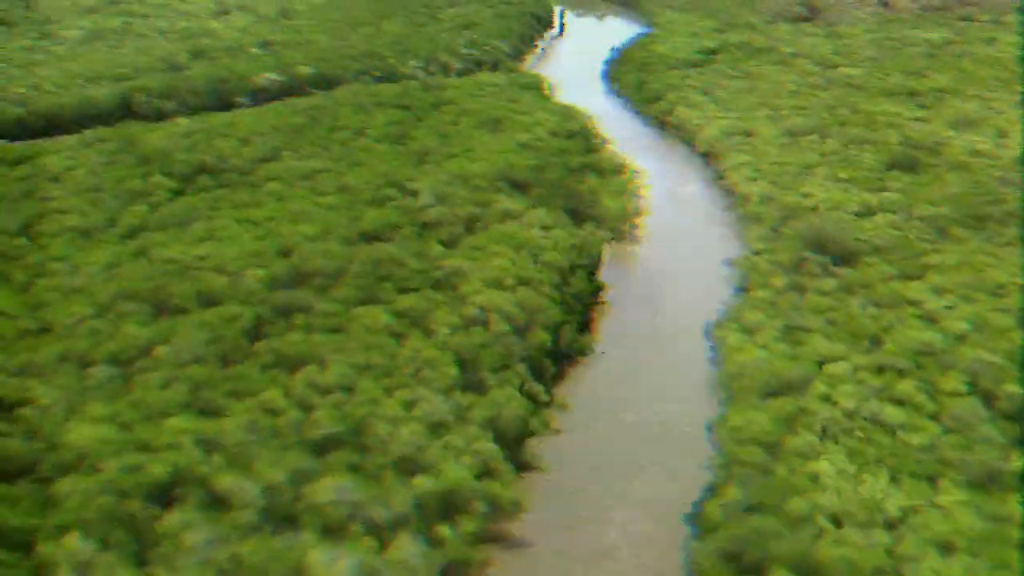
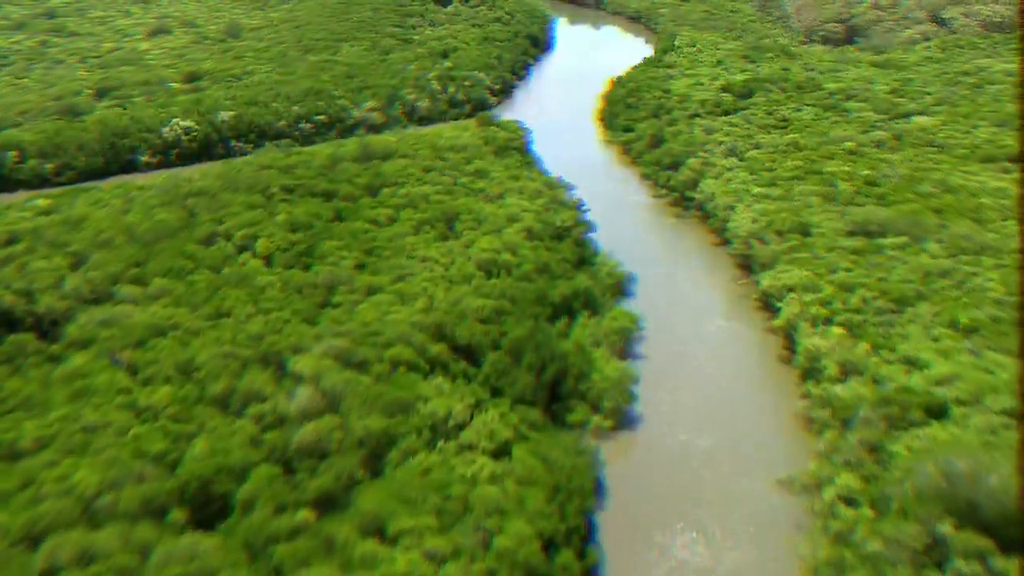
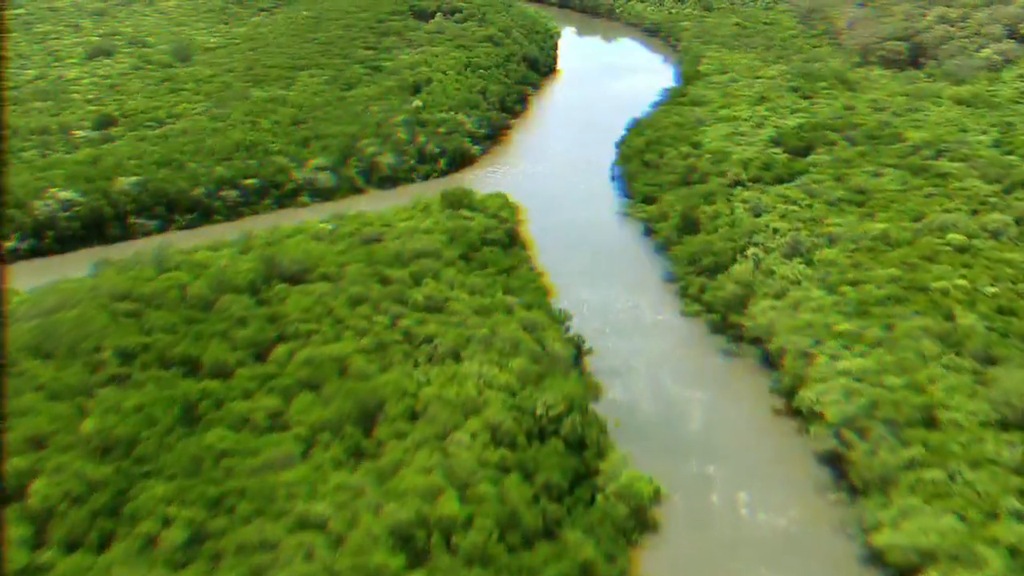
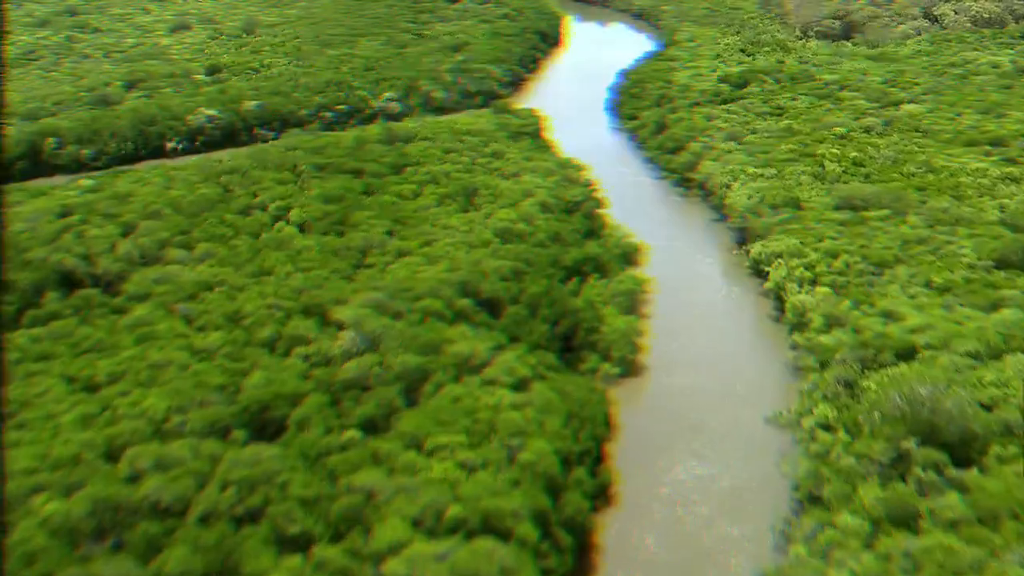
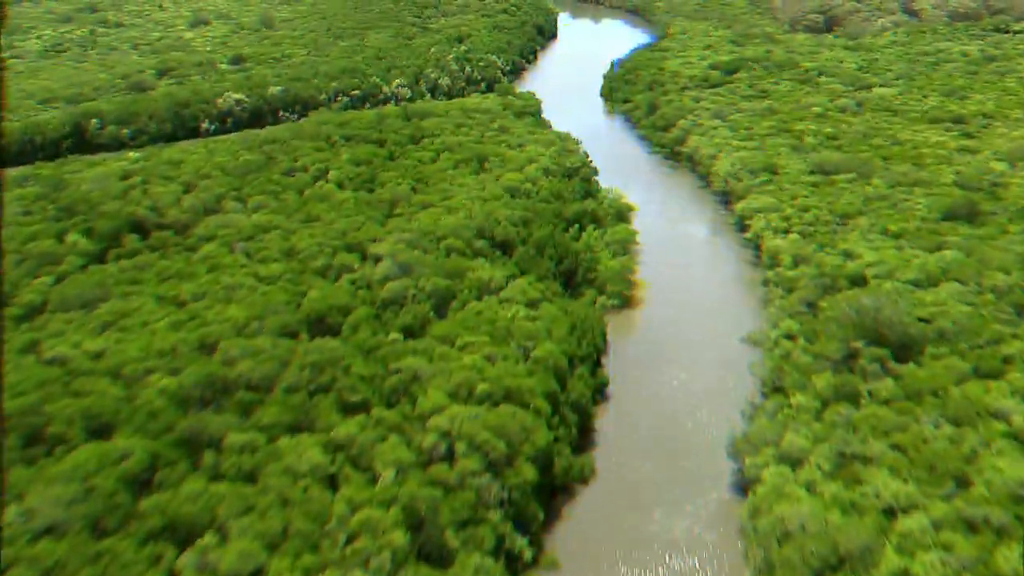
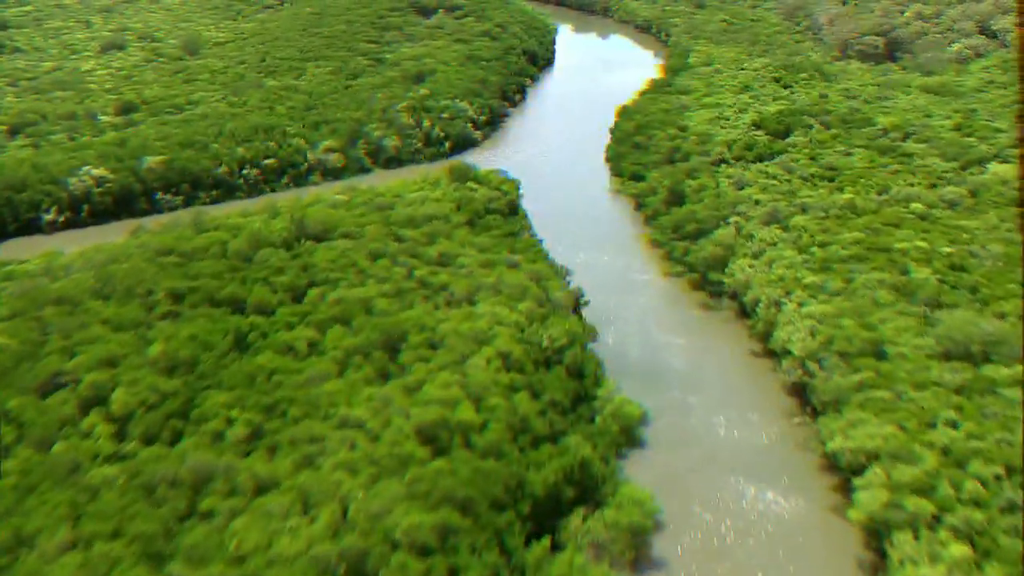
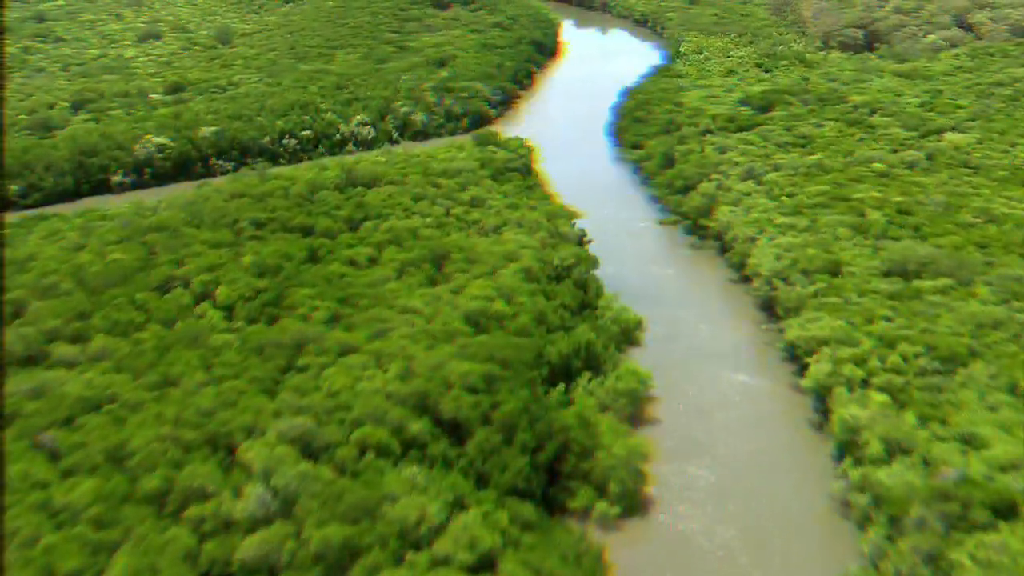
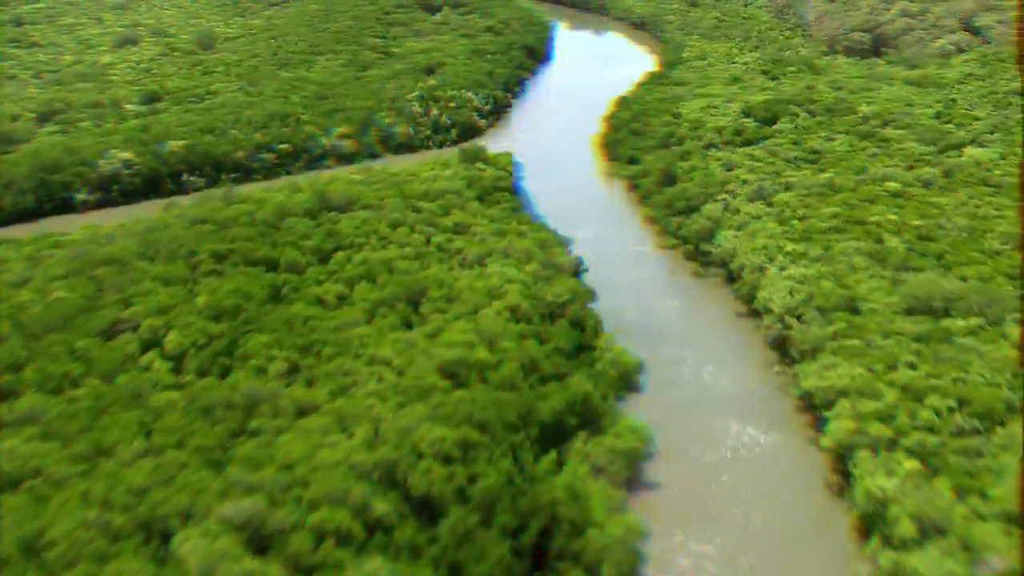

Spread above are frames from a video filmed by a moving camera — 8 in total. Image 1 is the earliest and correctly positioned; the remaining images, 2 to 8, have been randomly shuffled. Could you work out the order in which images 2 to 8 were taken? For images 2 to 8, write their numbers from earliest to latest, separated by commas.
5, 4, 2, 7, 8, 6, 3
